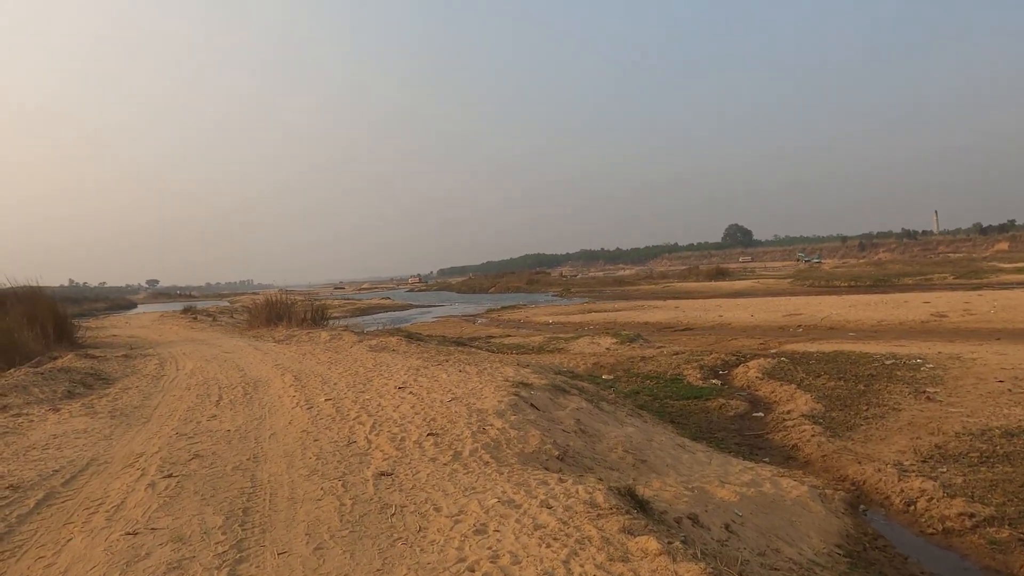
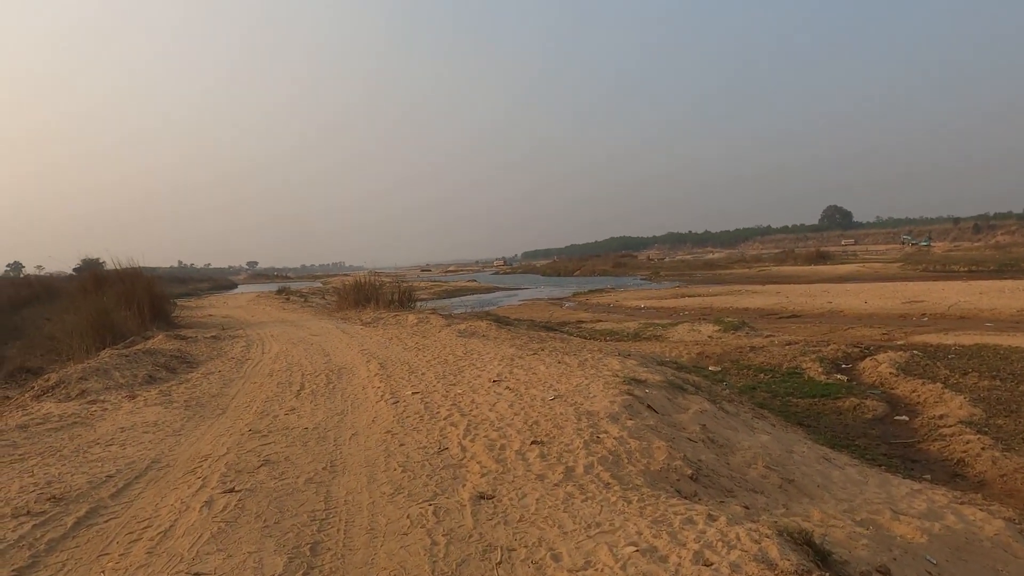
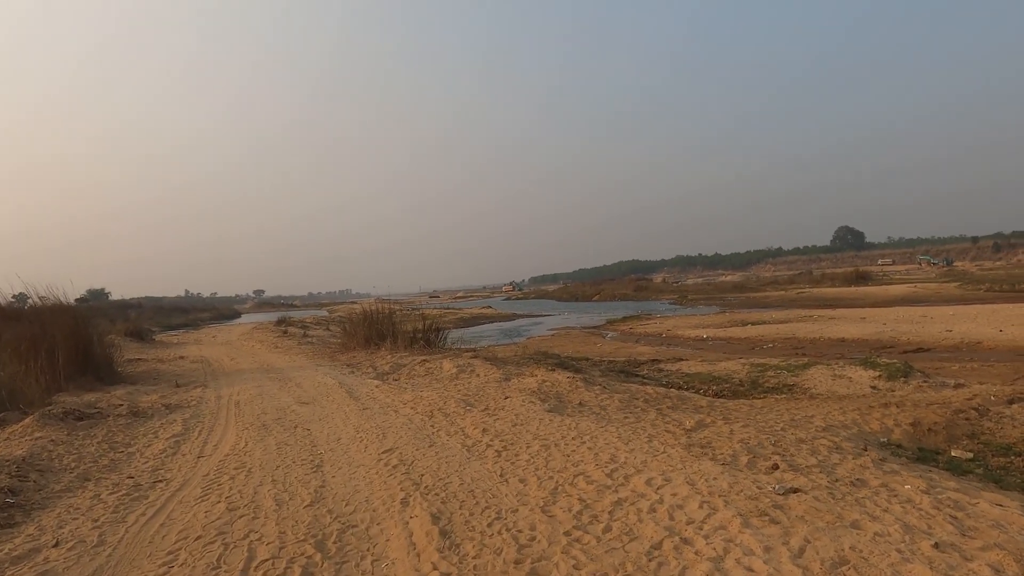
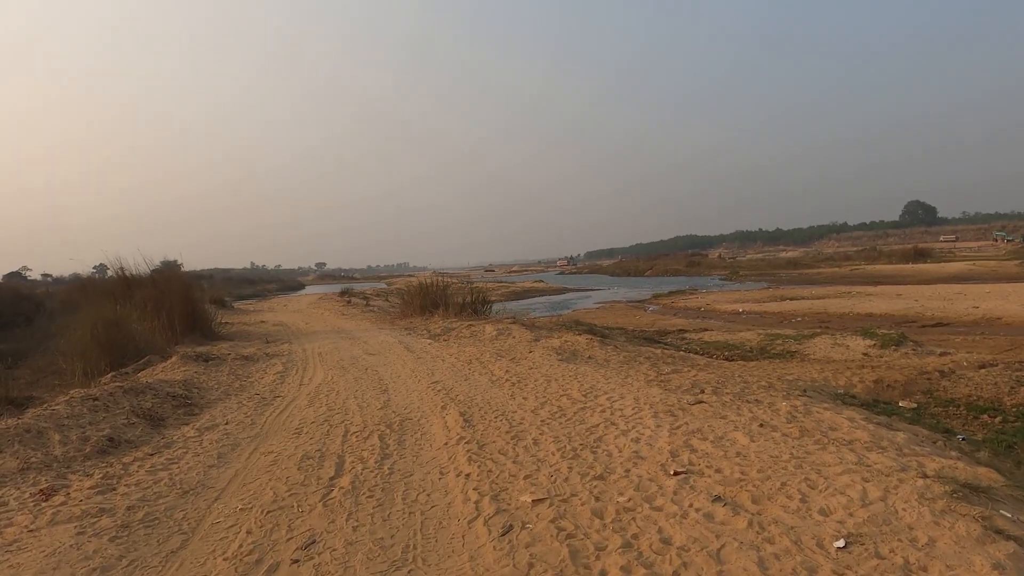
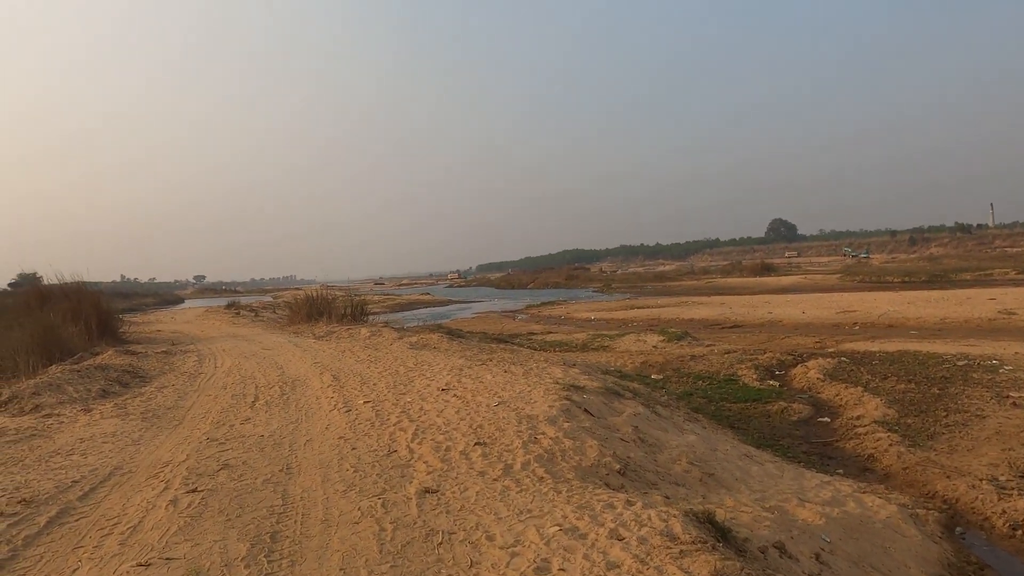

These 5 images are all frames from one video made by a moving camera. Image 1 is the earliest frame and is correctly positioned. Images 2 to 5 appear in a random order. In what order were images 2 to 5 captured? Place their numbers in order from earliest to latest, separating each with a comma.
5, 2, 4, 3
